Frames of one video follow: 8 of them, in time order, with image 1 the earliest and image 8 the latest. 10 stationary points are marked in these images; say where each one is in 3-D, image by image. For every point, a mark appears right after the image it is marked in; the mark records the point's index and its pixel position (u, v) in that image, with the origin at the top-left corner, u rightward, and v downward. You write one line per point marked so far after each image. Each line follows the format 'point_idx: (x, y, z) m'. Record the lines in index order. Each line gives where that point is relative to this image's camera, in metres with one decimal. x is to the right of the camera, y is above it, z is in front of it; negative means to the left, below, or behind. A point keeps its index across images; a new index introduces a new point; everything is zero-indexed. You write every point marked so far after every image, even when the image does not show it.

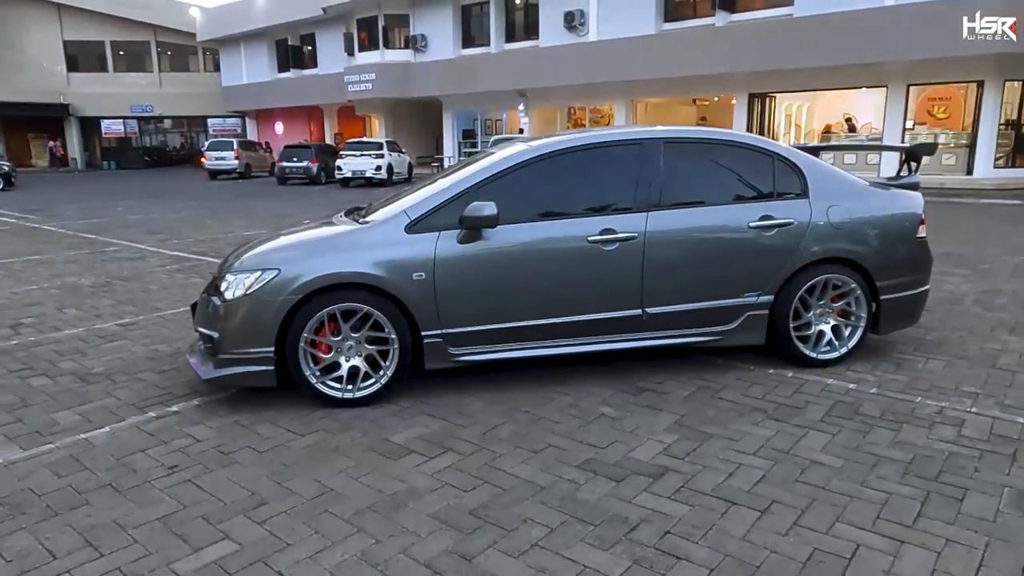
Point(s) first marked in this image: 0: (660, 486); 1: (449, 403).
0: (+0.7, -0.9, +3.3) m
1: (-0.4, -0.7, +4.3) m
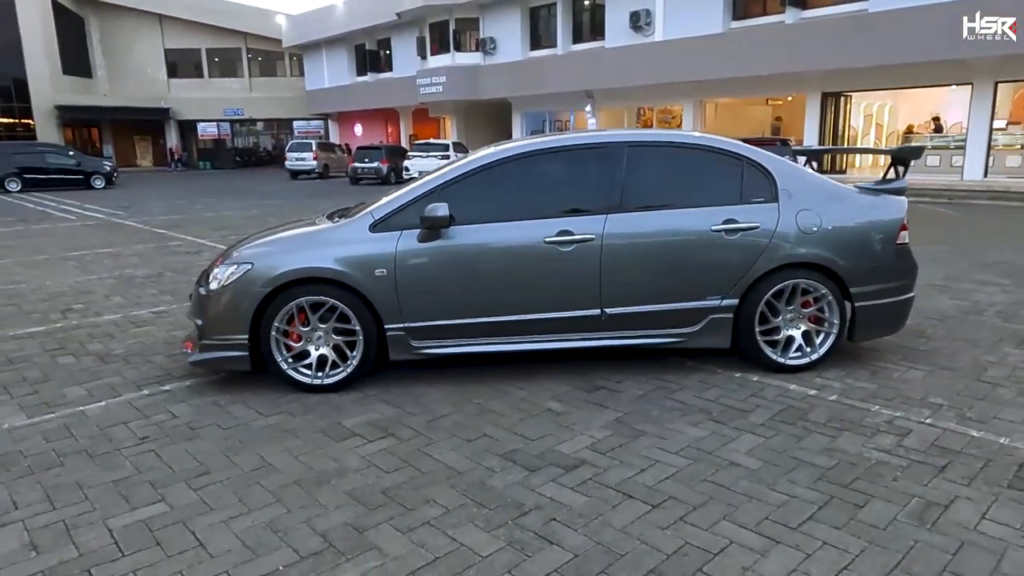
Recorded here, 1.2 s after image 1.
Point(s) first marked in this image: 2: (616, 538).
0: (+0.3, -0.9, +3.4) m
1: (-0.7, -0.7, +4.5) m
2: (+0.4, -1.0, +2.9) m
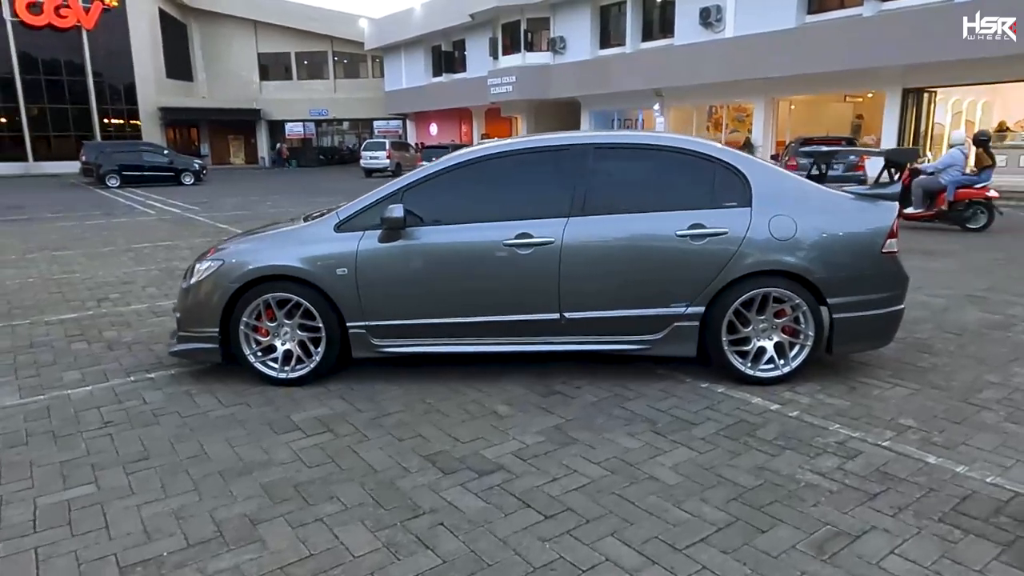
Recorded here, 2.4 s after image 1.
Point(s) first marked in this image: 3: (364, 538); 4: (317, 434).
0: (-0.2, -1.0, +3.4) m
1: (-1.0, -0.7, +4.6) m
2: (-0.1, -1.1, +2.8) m
3: (-0.6, -1.1, +2.9) m
4: (-1.1, -0.8, +4.0) m
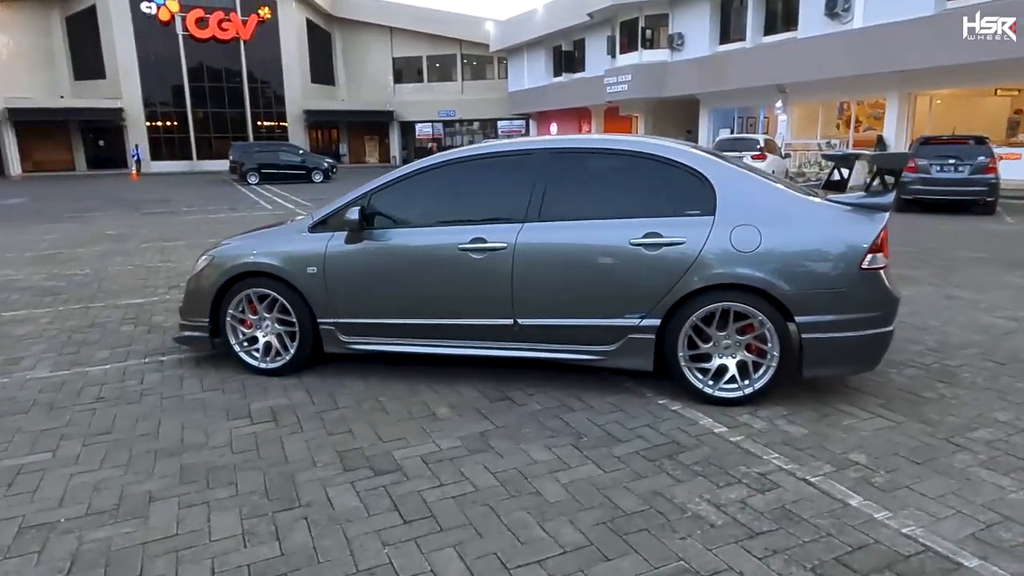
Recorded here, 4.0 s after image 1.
0: (-0.7, -1.0, +3.4) m
1: (-1.3, -0.7, +4.8) m
2: (-0.7, -1.1, +2.9) m
3: (-1.3, -1.1, +3.1) m
4: (-1.6, -0.8, +4.2) m
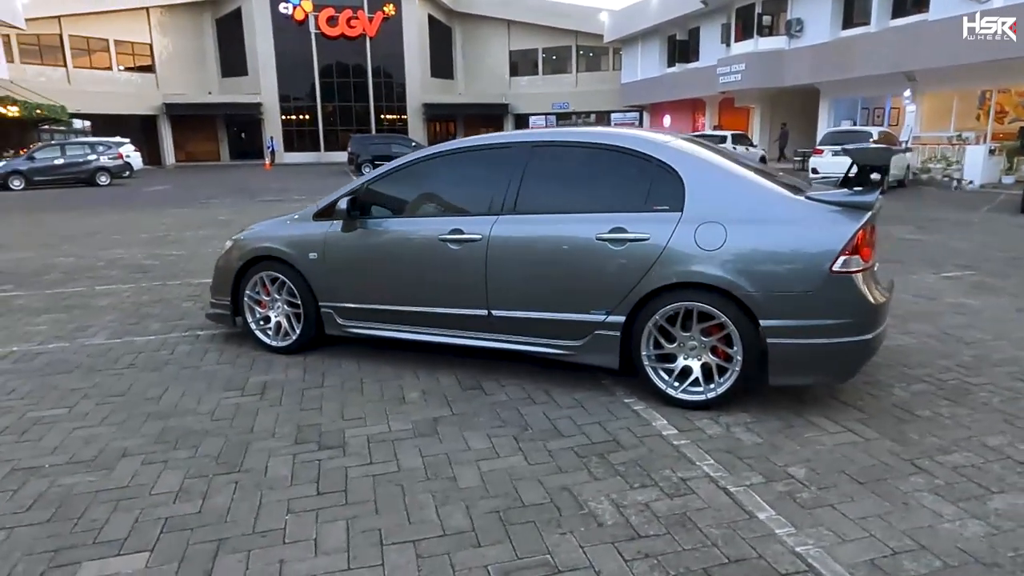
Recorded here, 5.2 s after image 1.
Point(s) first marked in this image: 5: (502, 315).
0: (-1.1, -0.9, +3.7) m
1: (-1.4, -0.6, +5.2) m
2: (-1.2, -1.0, +3.1) m
3: (-1.7, -1.0, +3.4) m
4: (-1.8, -0.7, +4.6) m
5: (-0.1, -0.2, +4.6) m
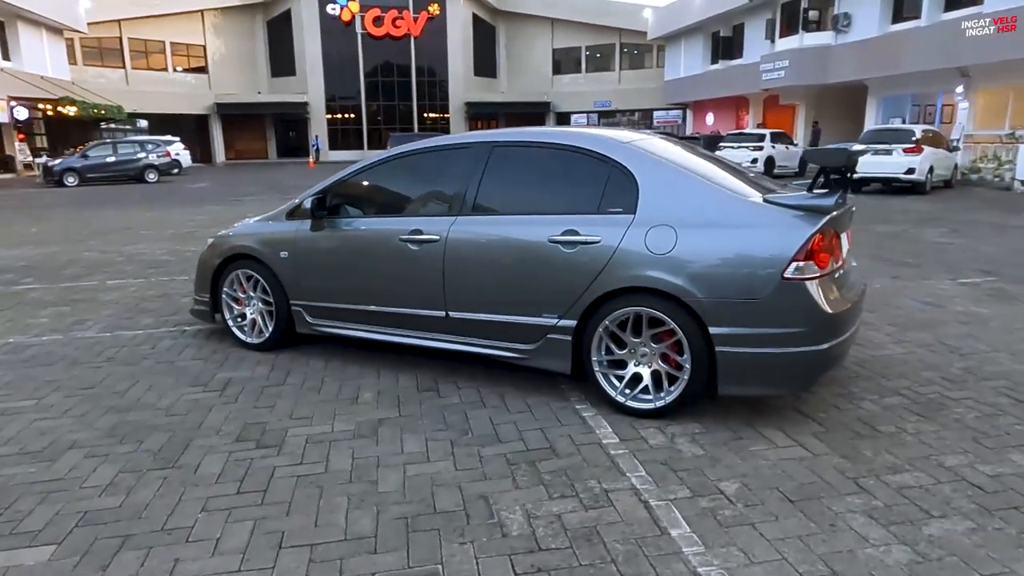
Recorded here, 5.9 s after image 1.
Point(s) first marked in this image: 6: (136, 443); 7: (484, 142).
0: (-1.5, -0.9, +3.7) m
1: (-1.7, -0.6, +5.2) m
2: (-1.6, -1.0, +3.2) m
3: (-2.1, -1.0, +3.5) m
4: (-2.1, -0.7, +4.7) m
5: (-0.3, -0.2, +4.6) m
6: (-2.1, -0.9, +3.9) m
7: (-0.2, +1.0, +4.6) m
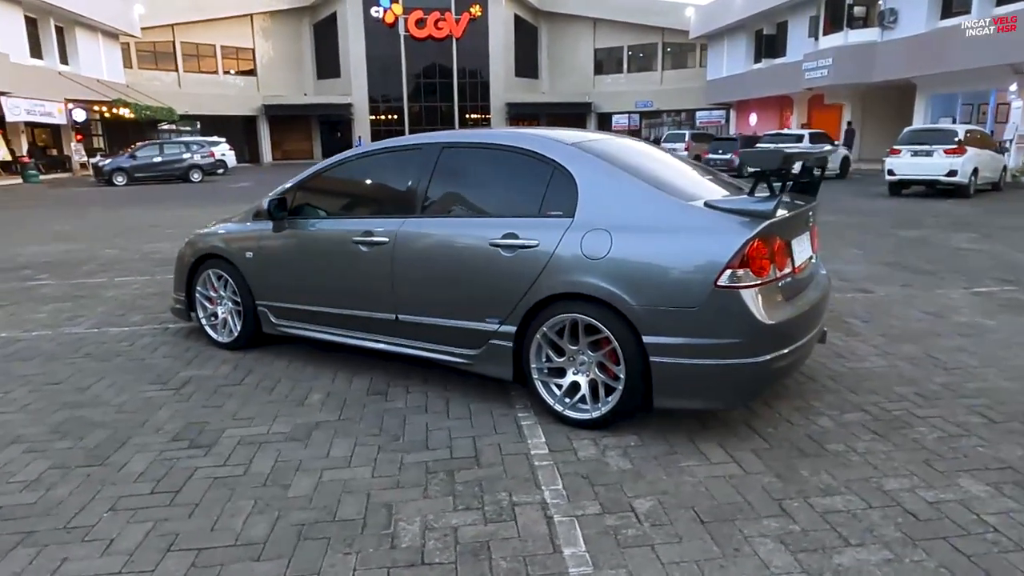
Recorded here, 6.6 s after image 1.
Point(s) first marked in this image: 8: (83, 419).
0: (-1.8, -0.9, +3.7) m
1: (-2.0, -0.6, +5.2) m
2: (-2.0, -1.0, +3.2) m
3: (-2.5, -0.9, +3.6) m
4: (-2.4, -0.7, +4.7) m
5: (-0.7, -0.2, +4.5) m
6: (-2.5, -0.9, +3.9) m
7: (-0.5, +1.0, +4.5) m
8: (-2.6, -0.8, +4.2) m
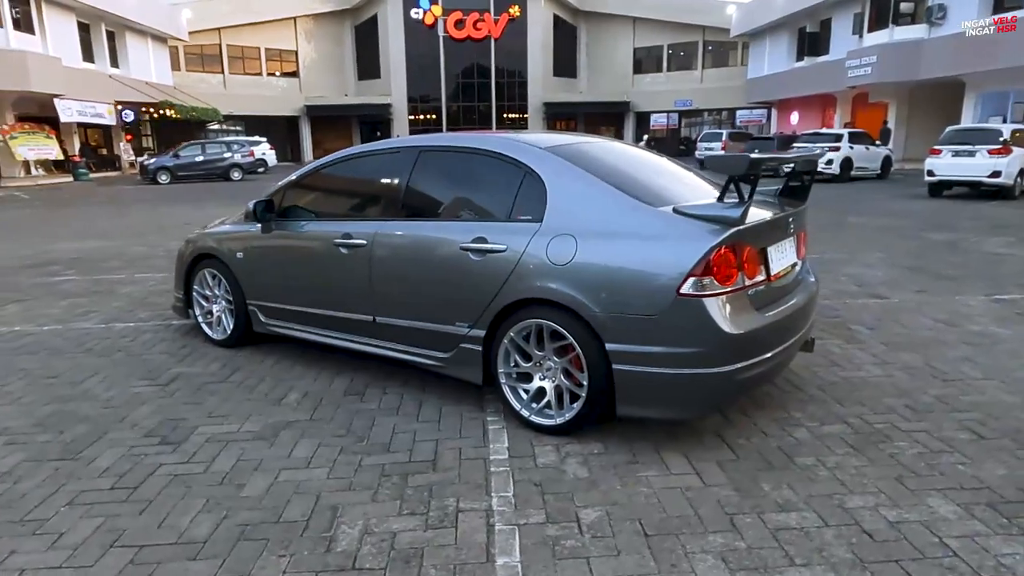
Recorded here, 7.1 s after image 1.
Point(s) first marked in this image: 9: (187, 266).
0: (-2.1, -0.9, +3.8) m
1: (-2.1, -0.6, +5.3) m
2: (-2.3, -1.0, +3.3) m
3: (-2.7, -0.9, +3.7) m
4: (-2.5, -0.7, +4.8) m
5: (-0.8, -0.2, +4.5) m
6: (-2.7, -0.9, +4.1) m
7: (-0.6, +0.9, +4.5) m
8: (-2.8, -0.8, +4.4) m
9: (-2.8, +0.2, +5.8) m
